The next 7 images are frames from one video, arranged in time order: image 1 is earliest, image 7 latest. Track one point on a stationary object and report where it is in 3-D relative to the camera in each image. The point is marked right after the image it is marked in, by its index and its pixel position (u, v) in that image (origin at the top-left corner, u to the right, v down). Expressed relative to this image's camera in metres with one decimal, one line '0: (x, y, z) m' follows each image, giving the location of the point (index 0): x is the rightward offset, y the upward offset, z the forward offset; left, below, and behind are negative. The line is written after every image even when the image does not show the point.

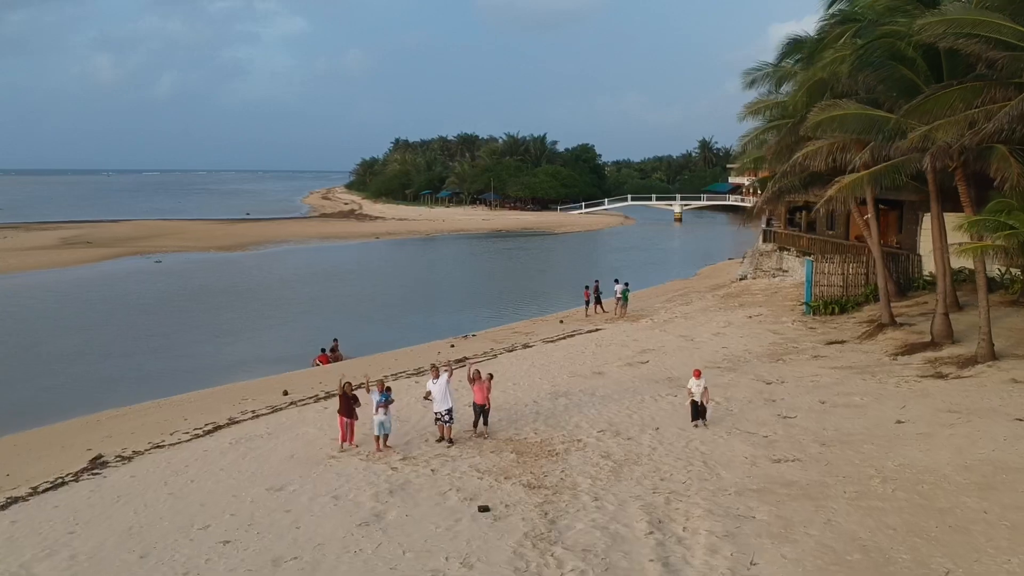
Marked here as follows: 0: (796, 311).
0: (+5.7, -0.5, +19.9) m
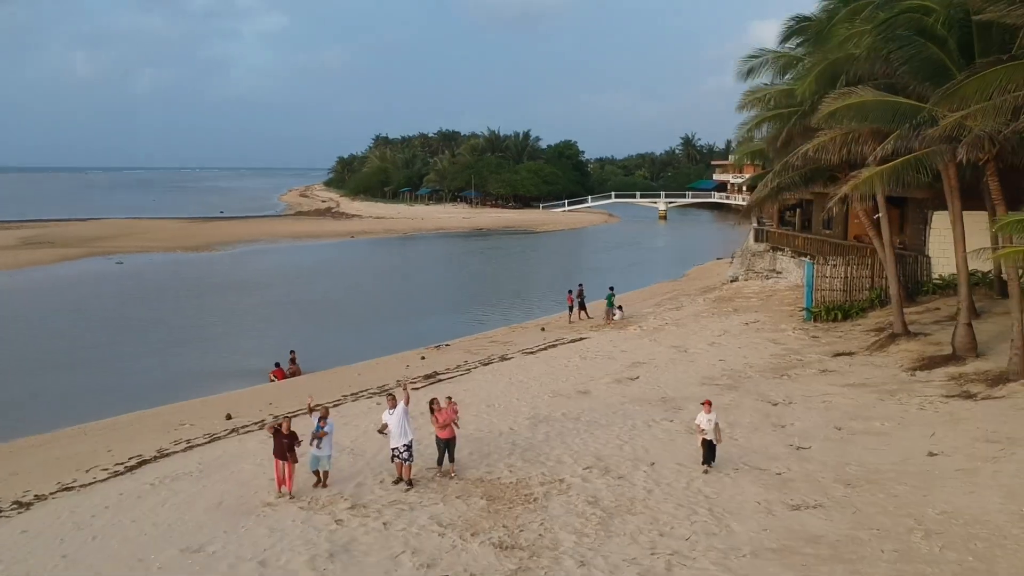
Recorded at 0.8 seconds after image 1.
0: (+5.2, -0.5, +18.4) m
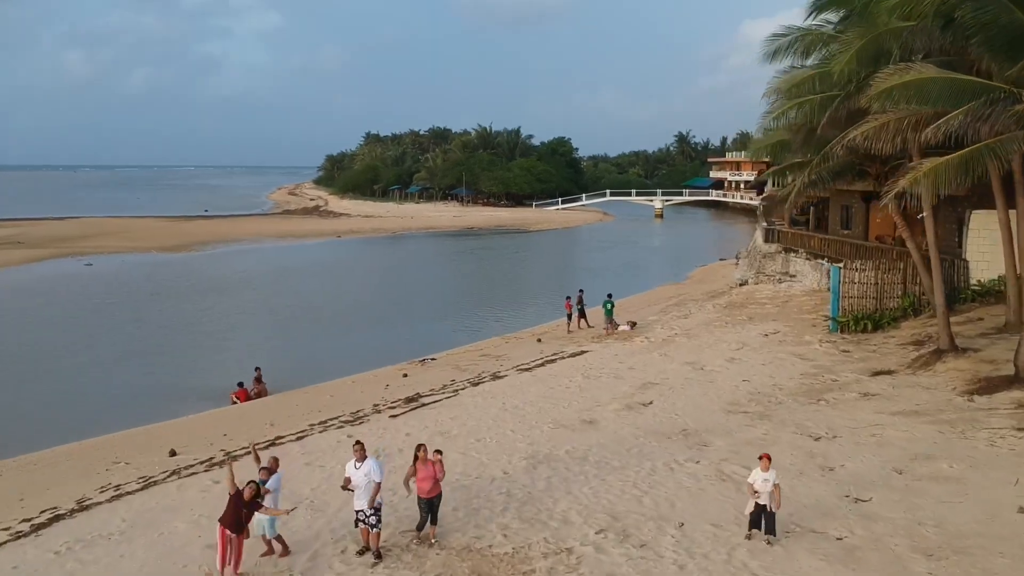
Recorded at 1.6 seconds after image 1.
0: (+5.1, -0.7, +16.7) m
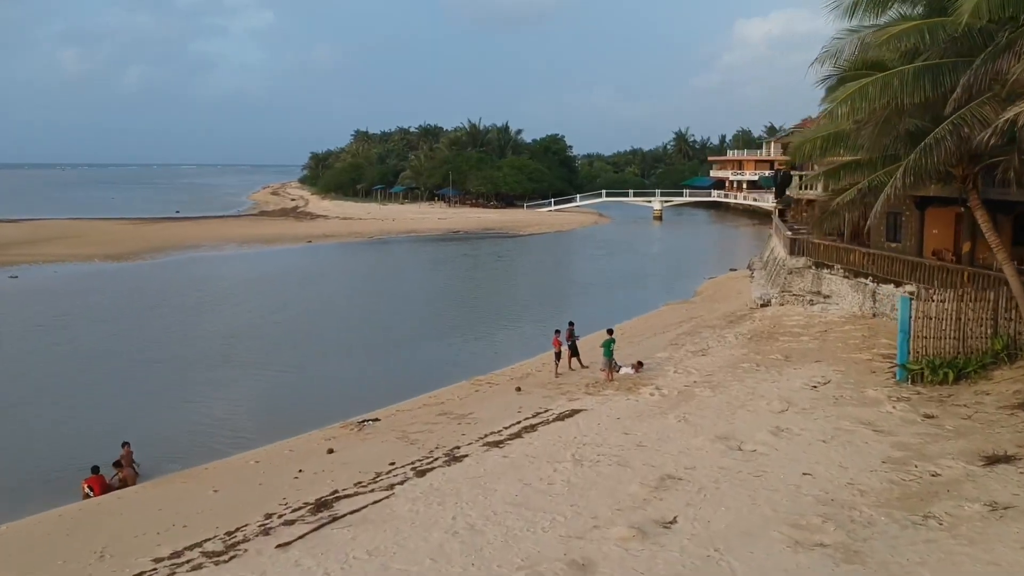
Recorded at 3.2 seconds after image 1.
0: (+4.7, -1.1, +12.8) m
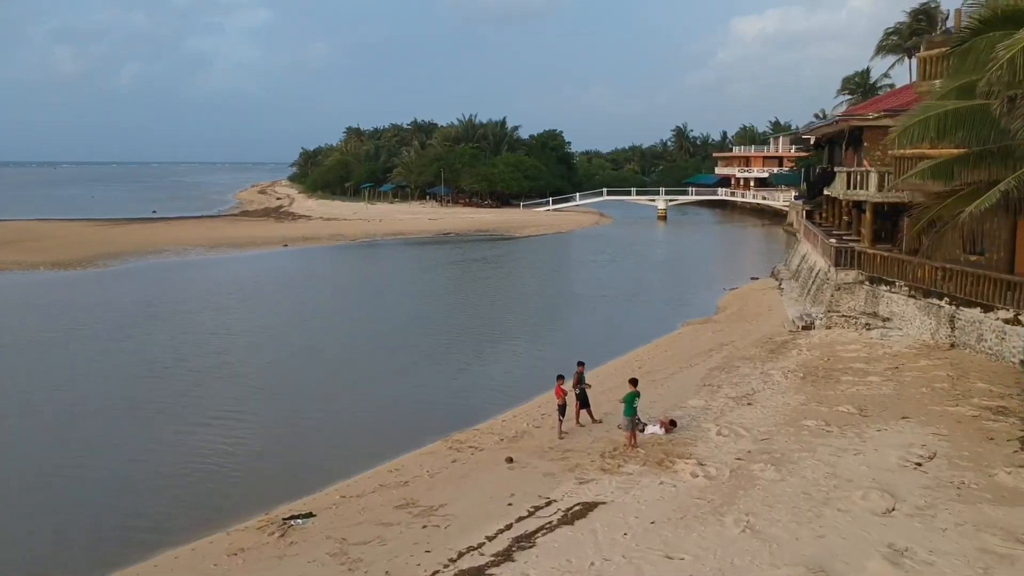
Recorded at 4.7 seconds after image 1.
0: (+4.6, -1.5, +9.4) m
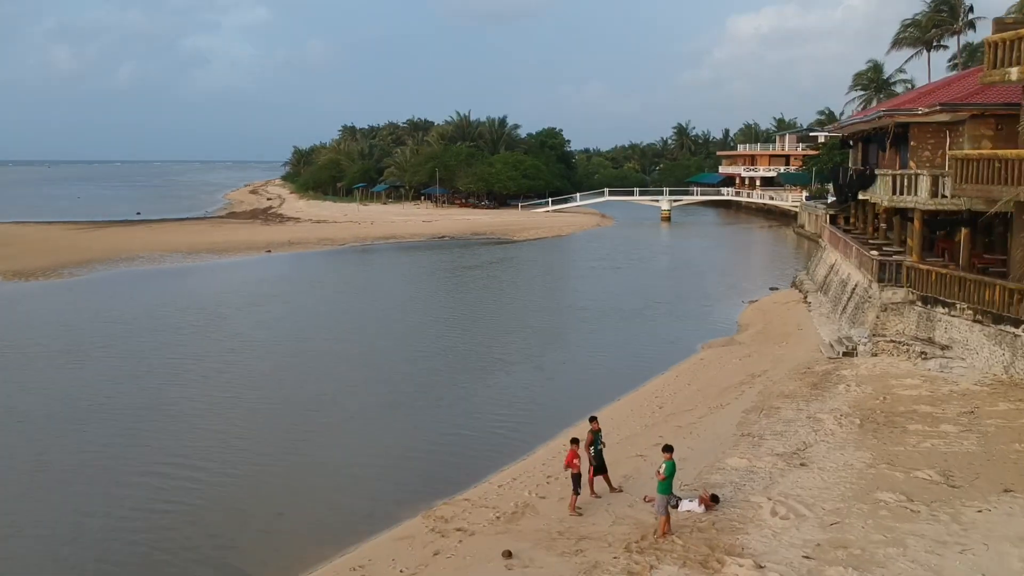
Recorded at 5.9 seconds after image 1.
0: (+4.6, -1.8, +7.2) m
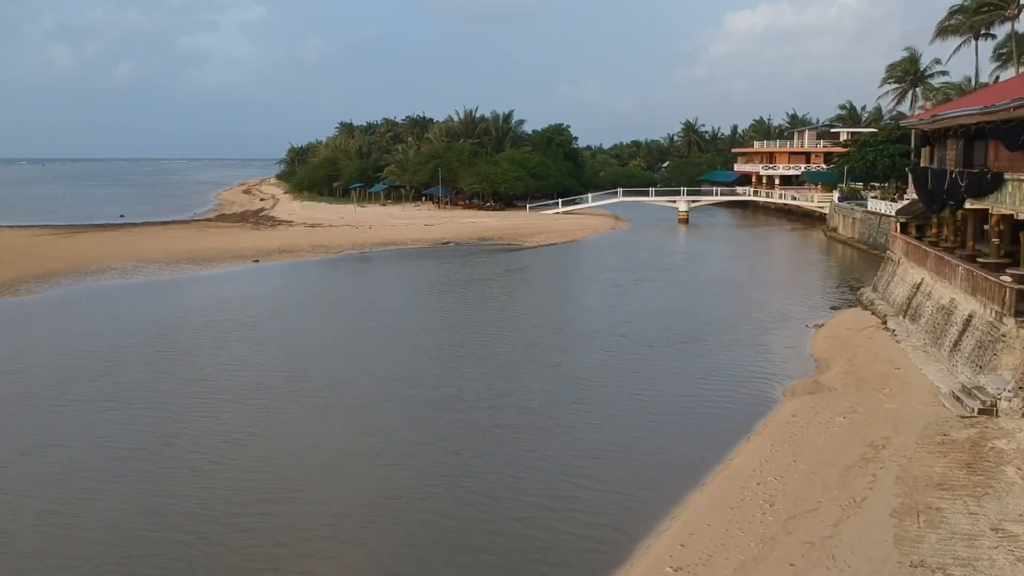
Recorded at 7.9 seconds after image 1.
0: (+5.1, -2.3, +3.7) m
